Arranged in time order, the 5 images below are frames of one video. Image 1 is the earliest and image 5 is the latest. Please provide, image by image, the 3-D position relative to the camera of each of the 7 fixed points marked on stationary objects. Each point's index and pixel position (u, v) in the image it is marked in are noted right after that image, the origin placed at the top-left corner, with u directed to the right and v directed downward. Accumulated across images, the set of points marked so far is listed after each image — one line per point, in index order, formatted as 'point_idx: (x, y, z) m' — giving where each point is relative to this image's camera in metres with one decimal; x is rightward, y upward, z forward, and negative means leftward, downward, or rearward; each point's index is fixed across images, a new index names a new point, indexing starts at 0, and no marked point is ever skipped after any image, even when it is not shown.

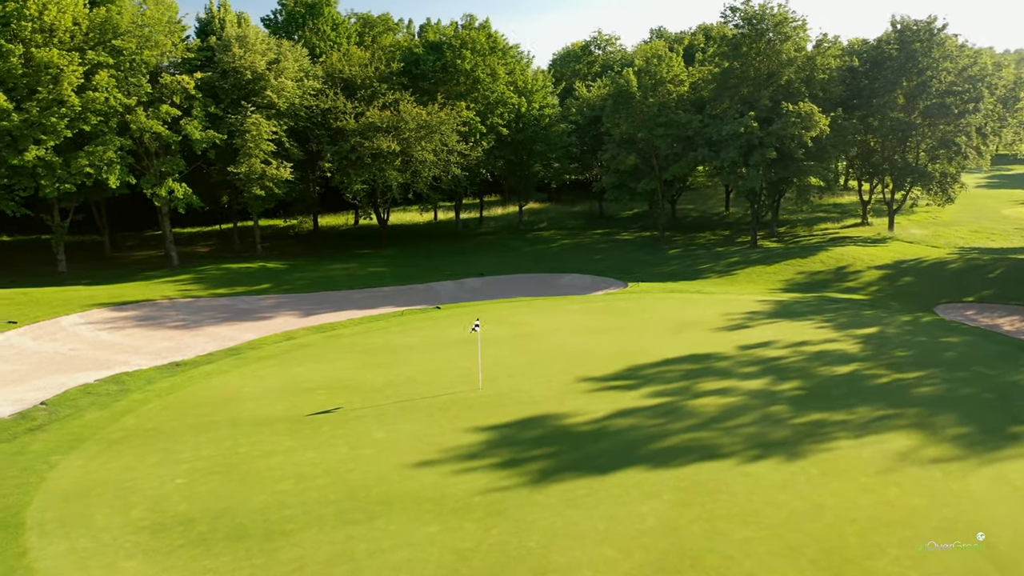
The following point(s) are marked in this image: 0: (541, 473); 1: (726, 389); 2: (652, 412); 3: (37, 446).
0: (+0.5, -3.0, +13.2) m
1: (+4.4, -2.1, +17.0) m
2: (+2.7, -2.4, +15.8) m
3: (-8.5, -2.8, +14.6) m
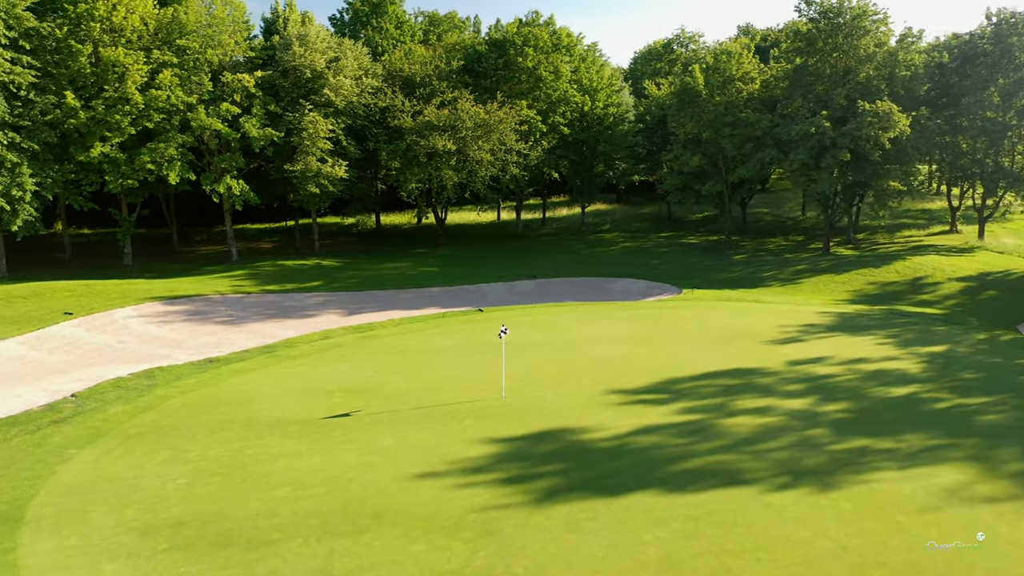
0: (+0.5, -3.1, +12.5) m
1: (+4.9, -2.3, +15.8) m
2: (+3.0, -2.6, +14.8) m
3: (-8.2, -2.7, +14.8) m
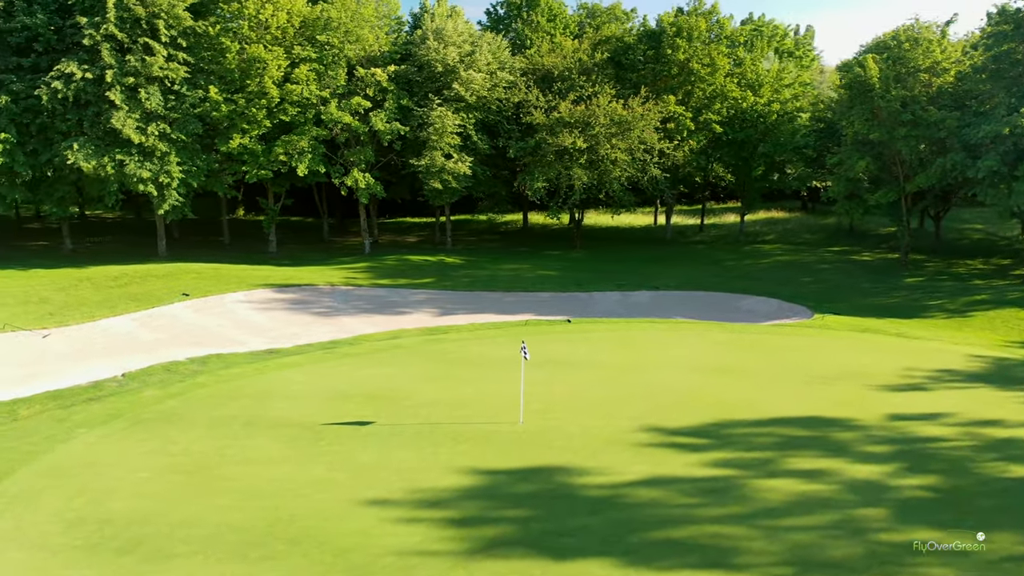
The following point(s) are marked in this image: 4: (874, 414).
0: (-0.3, -3.4, +10.7) m
1: (+4.8, -2.9, +12.7) m
2: (+2.7, -3.0, +12.3) m
3: (-8.1, -2.4, +15.3) m
4: (+6.7, -2.3, +15.1) m
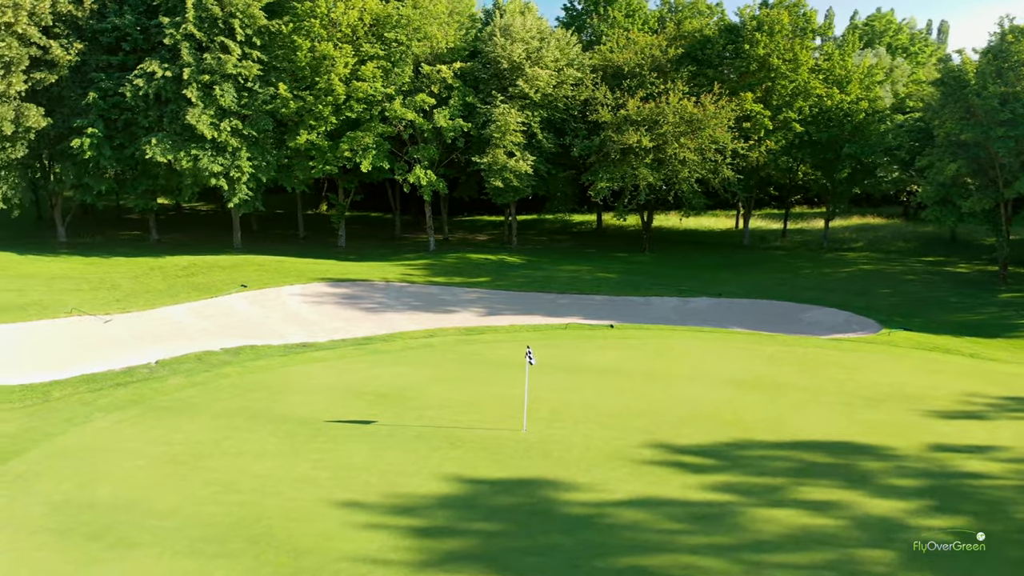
0: (-0.8, -3.4, +10.3) m
1: (+4.5, -3.0, +11.6) m
2: (+2.4, -3.1, +11.4) m
3: (-7.9, -2.2, +15.8) m
4: (+6.7, -2.6, +13.6) m
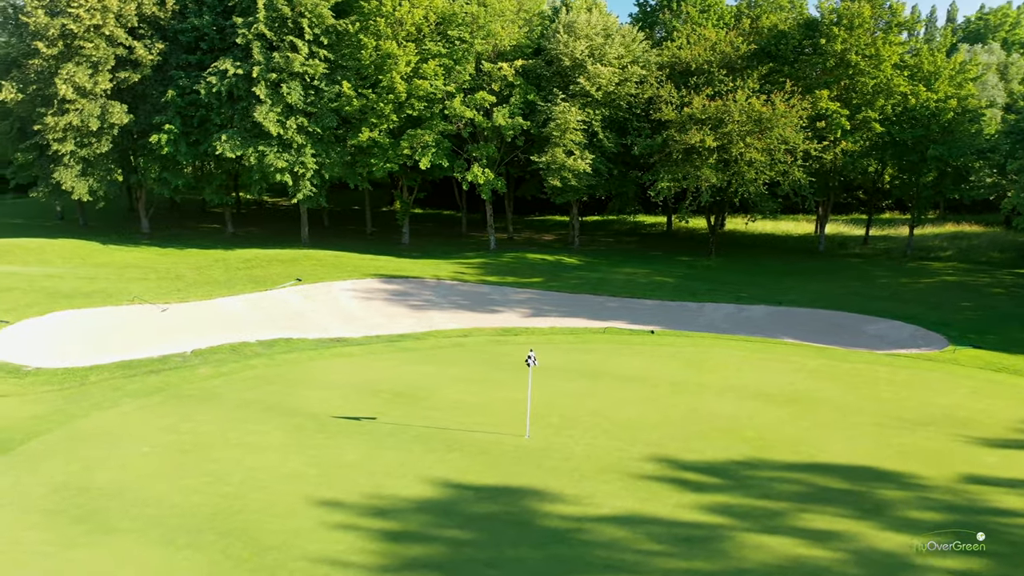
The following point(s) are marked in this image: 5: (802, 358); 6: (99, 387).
0: (-1.3, -3.4, +10.0) m
1: (+4.2, -3.2, +10.6) m
2: (+2.0, -3.2, +10.7) m
3: (-7.6, -2.0, +16.4) m
4: (+6.6, -2.8, +12.4) m
5: (+6.6, -1.6, +18.4) m
6: (-8.3, -2.0, +16.4) m
